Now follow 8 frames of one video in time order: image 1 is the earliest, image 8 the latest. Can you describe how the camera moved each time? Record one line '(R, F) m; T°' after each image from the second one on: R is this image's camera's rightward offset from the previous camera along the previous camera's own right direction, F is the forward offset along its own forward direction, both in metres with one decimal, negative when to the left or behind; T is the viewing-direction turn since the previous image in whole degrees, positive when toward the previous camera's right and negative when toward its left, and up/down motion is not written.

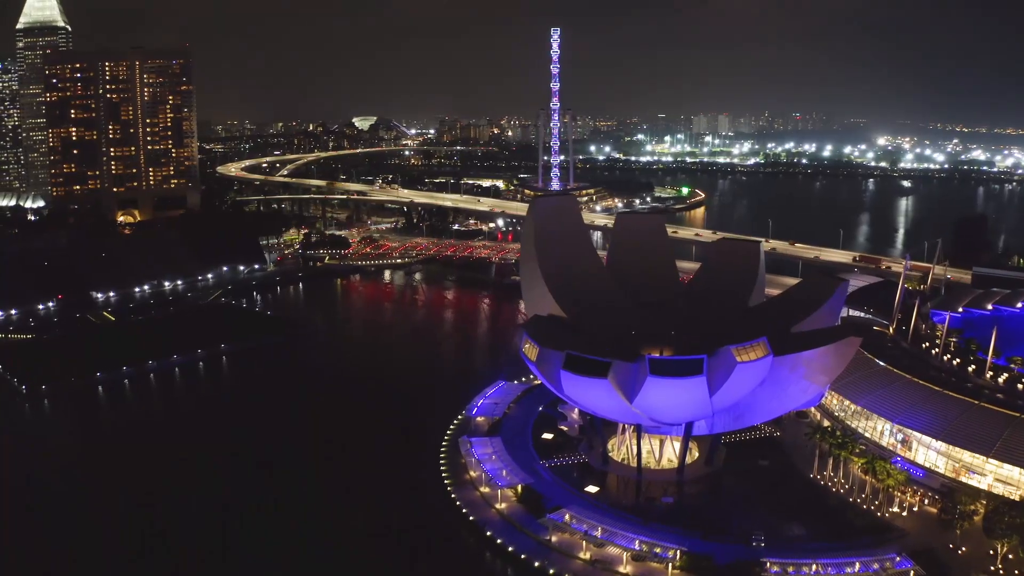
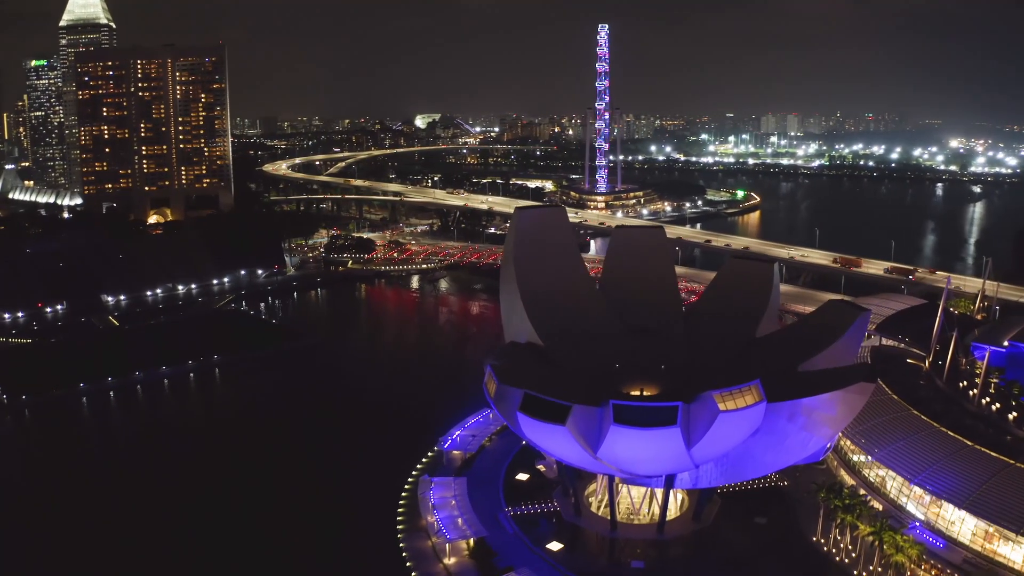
(+1.3, +1.3) m; -4°
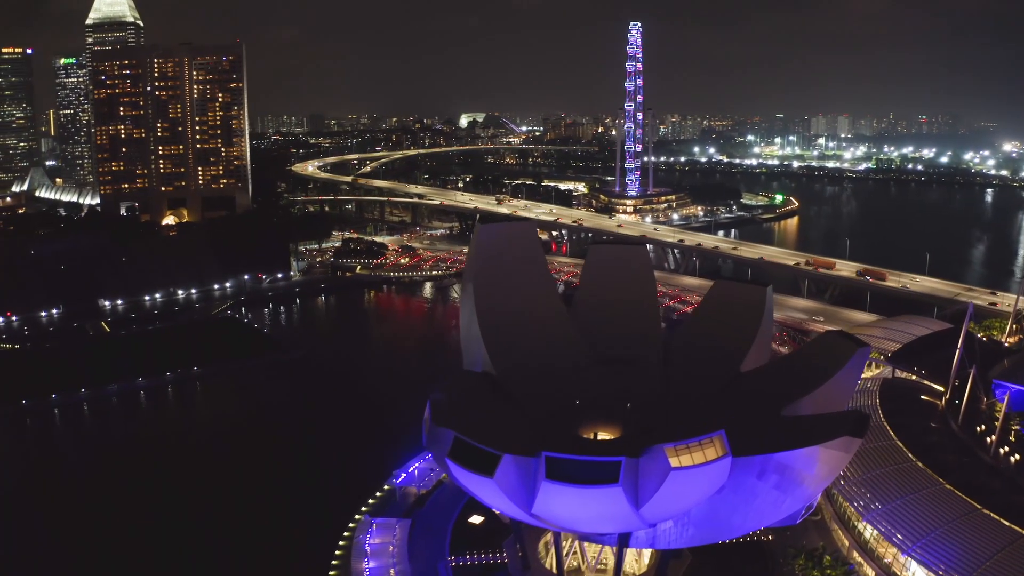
(+1.1, +1.0) m; -3°
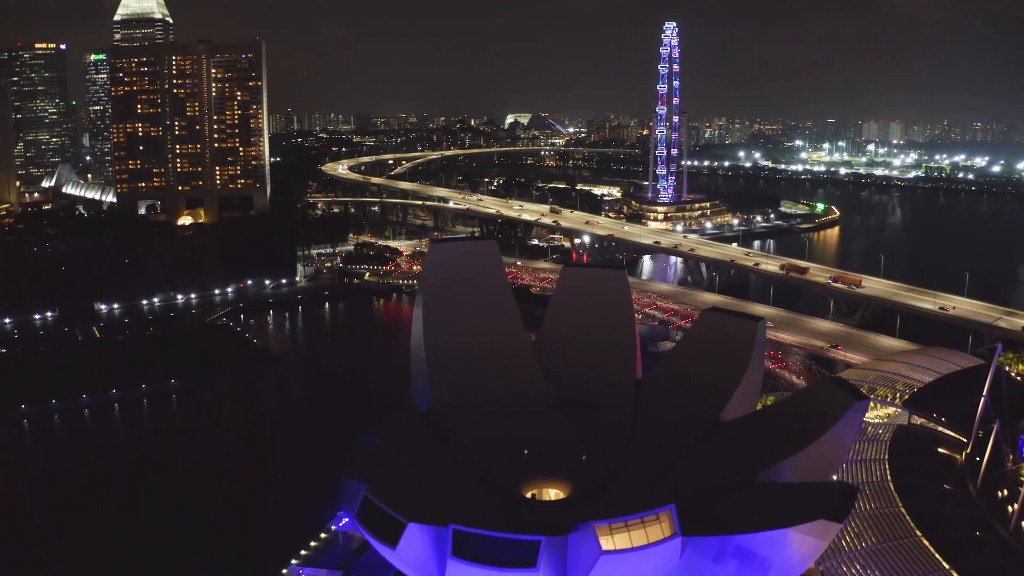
(+1.1, +1.1) m; -3°
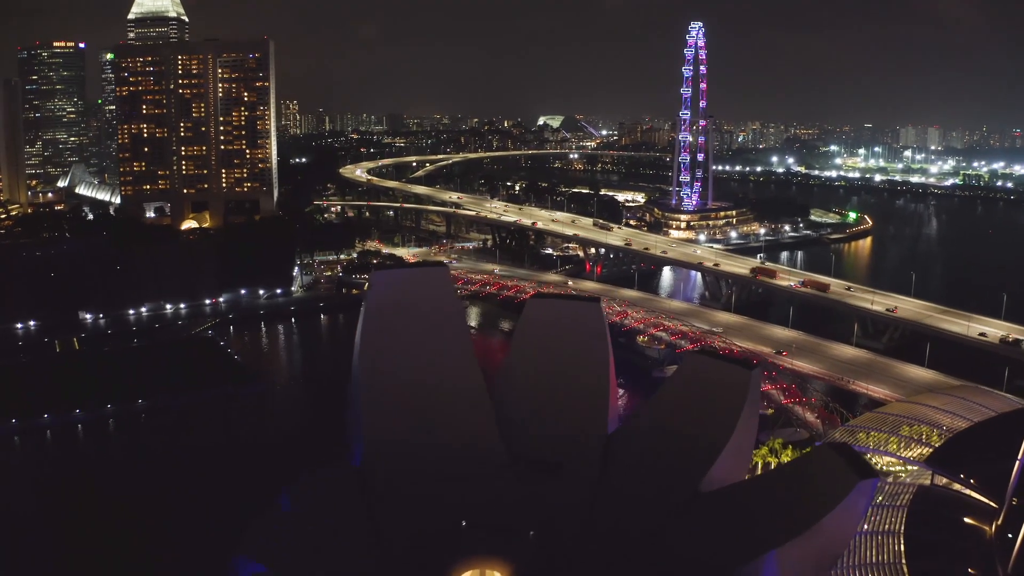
(+0.8, +1.3) m; -2°
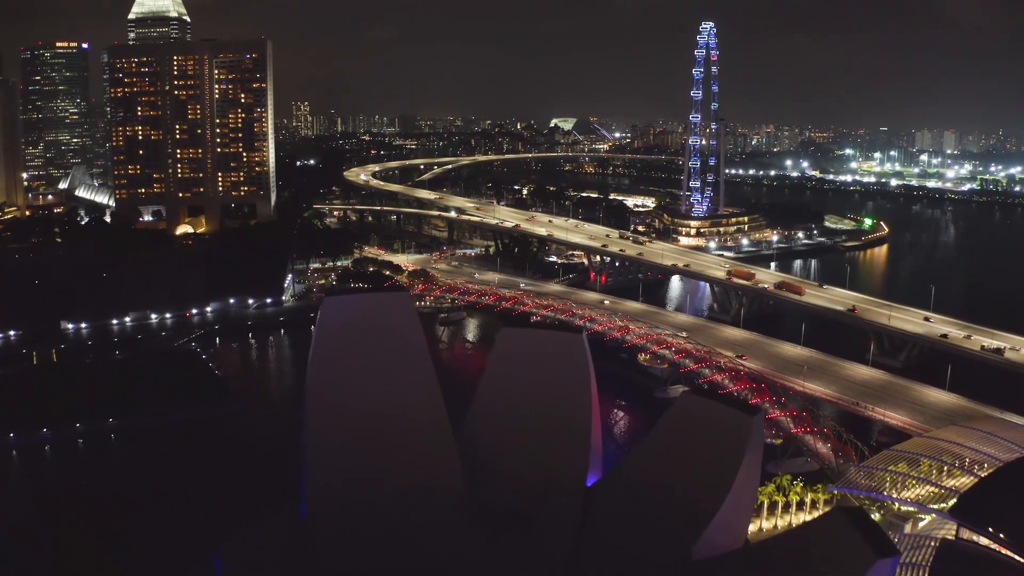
(+0.4, +1.0) m; -1°
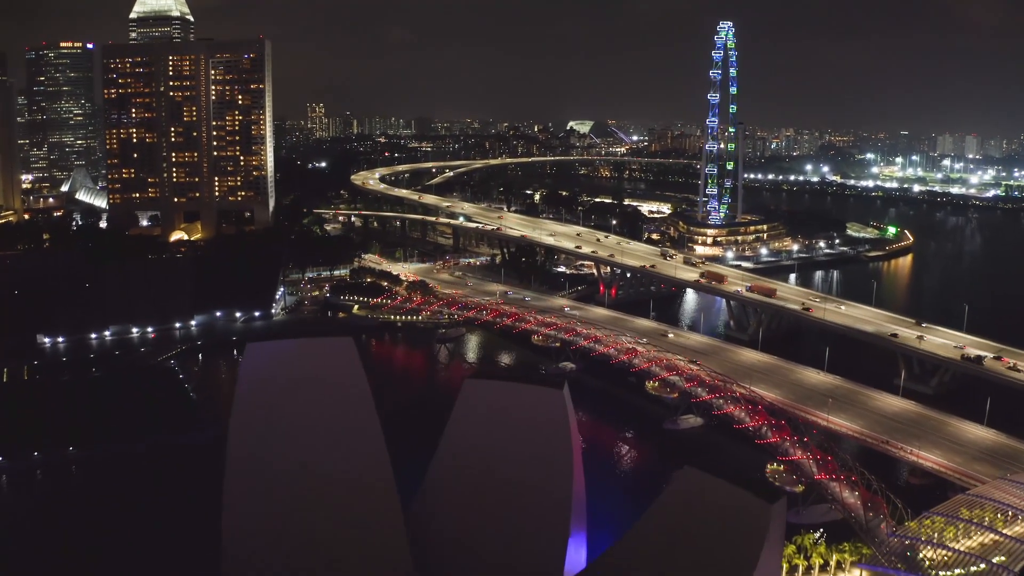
(+0.4, +1.4) m; -1°
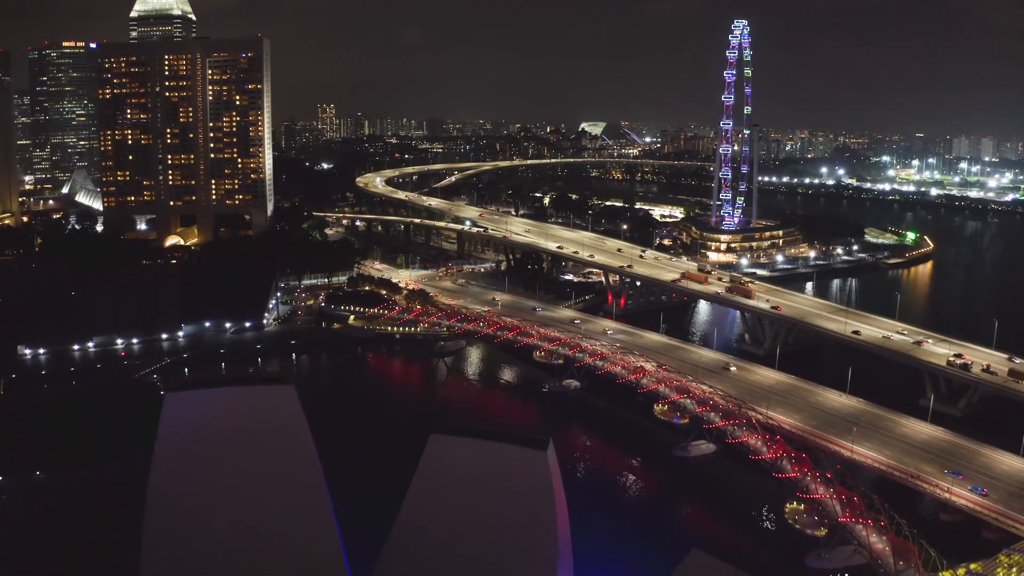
(+0.3, +1.1) m; -1°
